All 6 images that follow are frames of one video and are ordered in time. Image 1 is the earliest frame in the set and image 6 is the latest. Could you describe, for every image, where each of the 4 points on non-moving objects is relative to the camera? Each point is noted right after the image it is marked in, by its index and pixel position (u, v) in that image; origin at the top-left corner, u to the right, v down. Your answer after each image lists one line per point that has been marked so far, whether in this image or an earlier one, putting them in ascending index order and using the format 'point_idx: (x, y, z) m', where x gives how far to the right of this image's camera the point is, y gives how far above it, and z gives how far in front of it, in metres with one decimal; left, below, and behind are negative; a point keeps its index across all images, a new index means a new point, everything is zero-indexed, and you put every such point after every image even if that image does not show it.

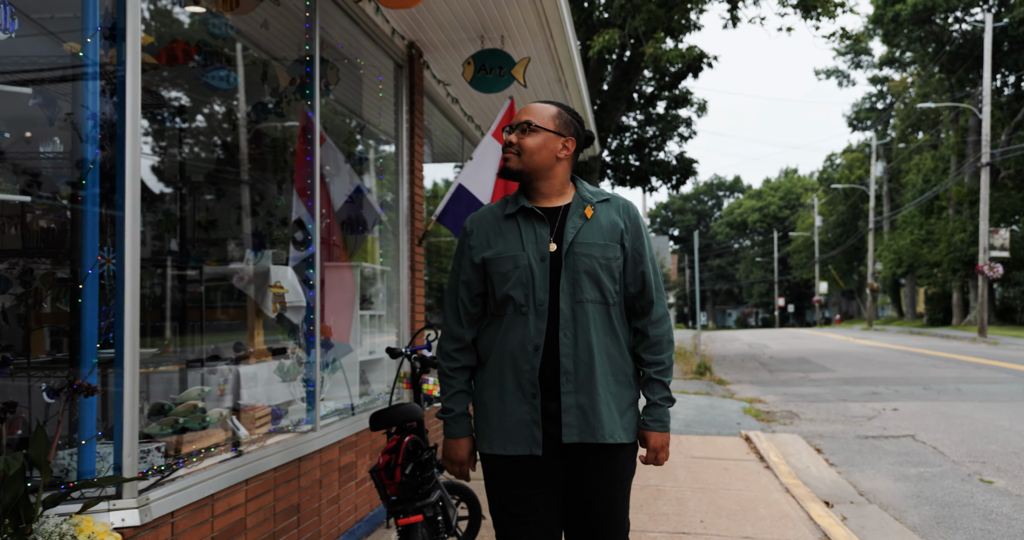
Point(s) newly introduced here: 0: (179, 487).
0: (-0.8, -0.5, +2.9) m
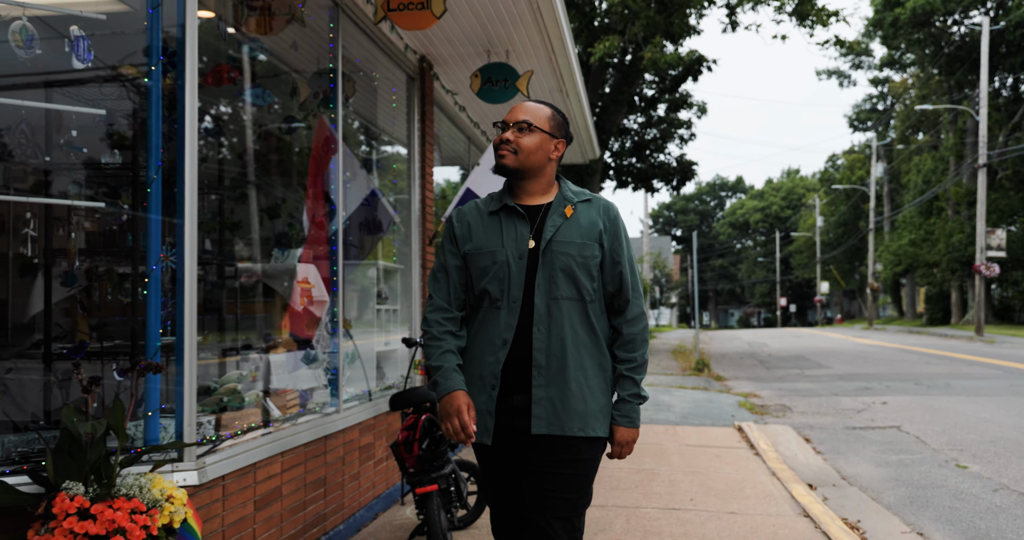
0: (-0.8, -0.5, +3.3) m
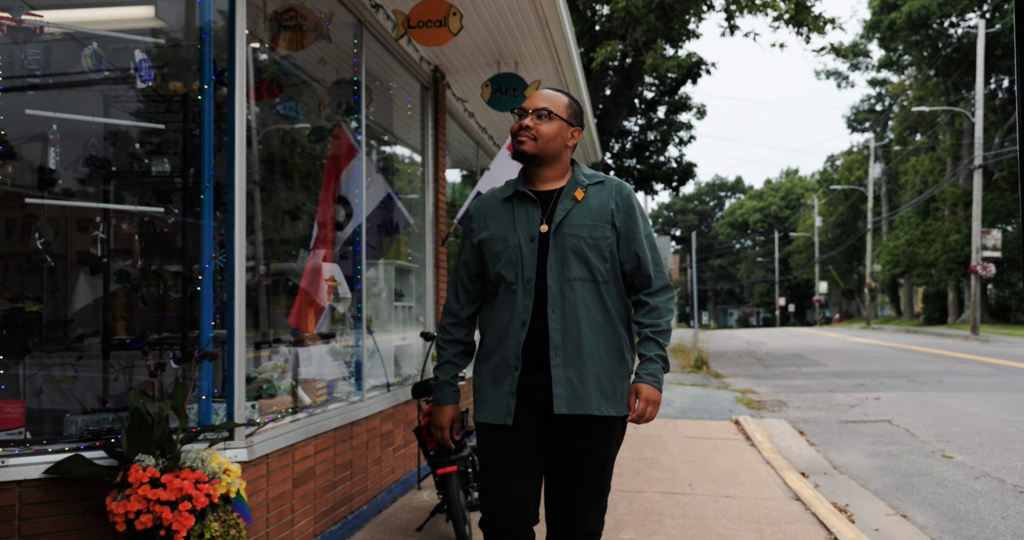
0: (-0.8, -0.5, +3.7) m
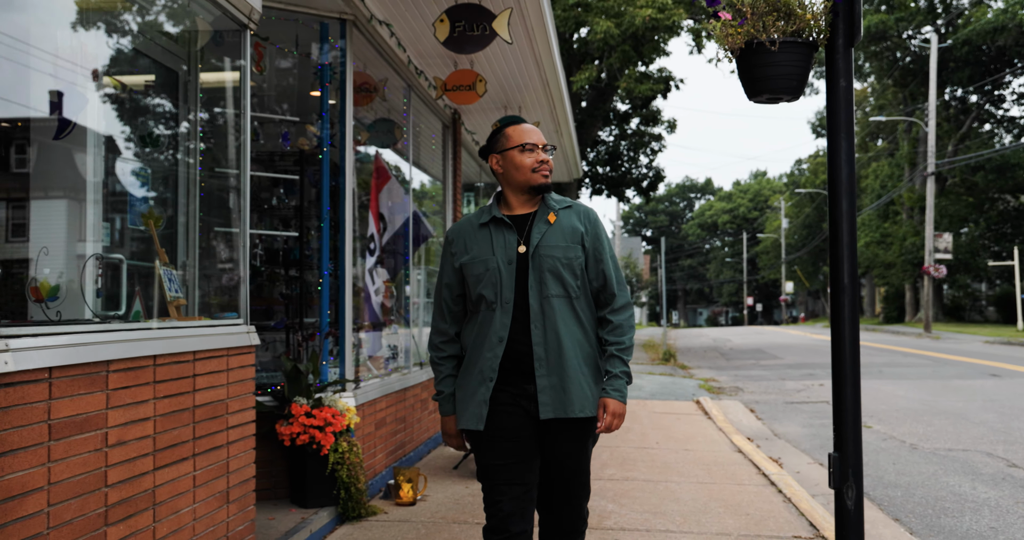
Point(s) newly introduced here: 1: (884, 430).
0: (-0.7, -0.6, +5.2) m
1: (+2.8, -1.2, +8.8) m
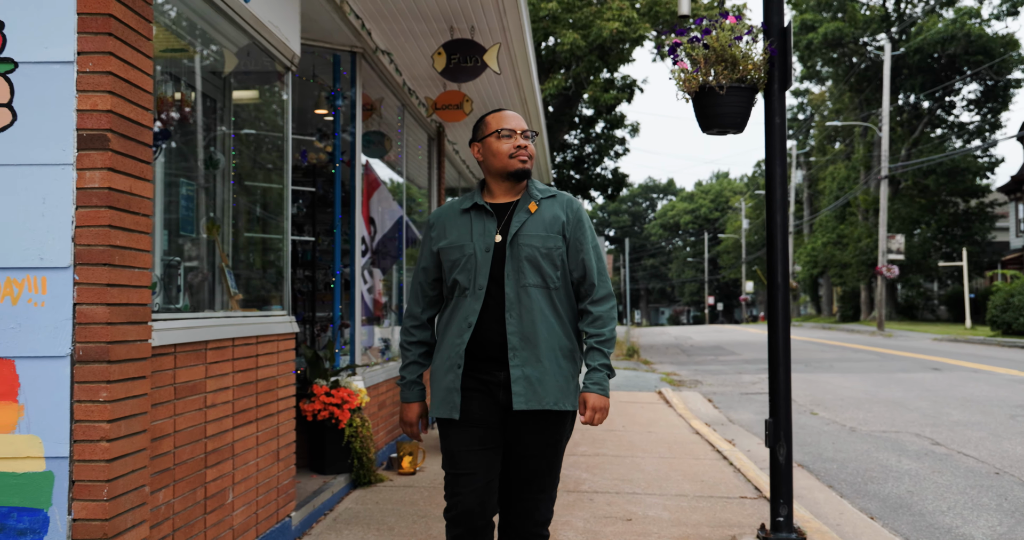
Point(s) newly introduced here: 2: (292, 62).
0: (-0.7, -0.6, +6.0) m
1: (+2.6, -1.2, +9.7) m
2: (-0.9, +0.8, +4.5) m
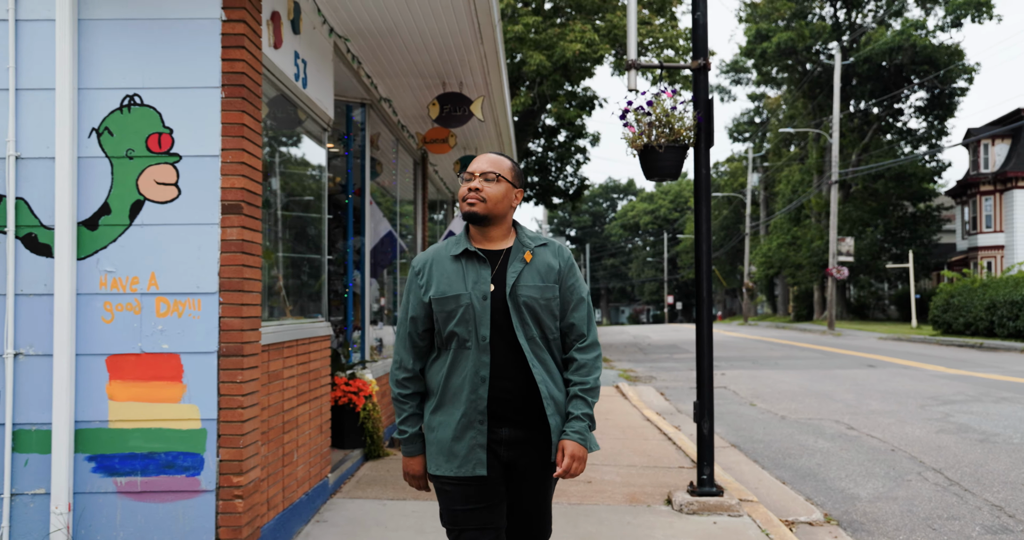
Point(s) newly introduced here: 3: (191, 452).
0: (-0.9, -0.6, +7.2) m
1: (+2.4, -1.3, +11.0) m
2: (-0.9, +0.7, +5.8) m
3: (-1.0, -0.6, +3.7) m
